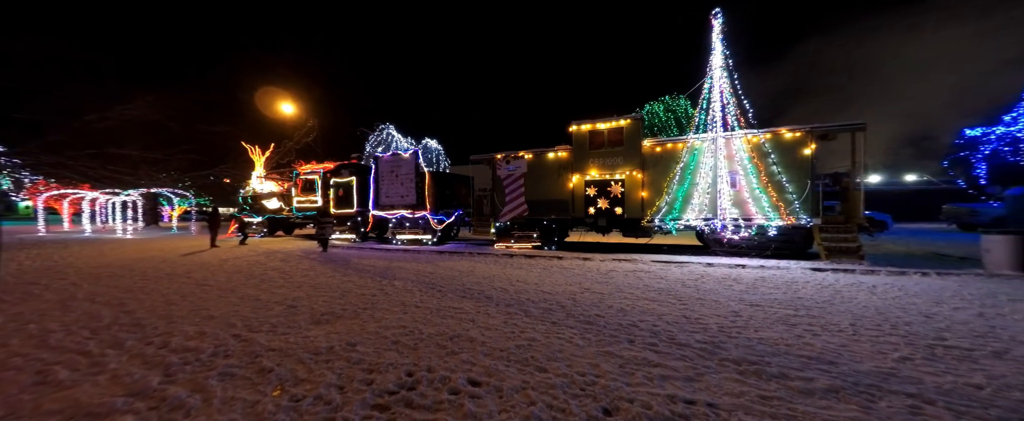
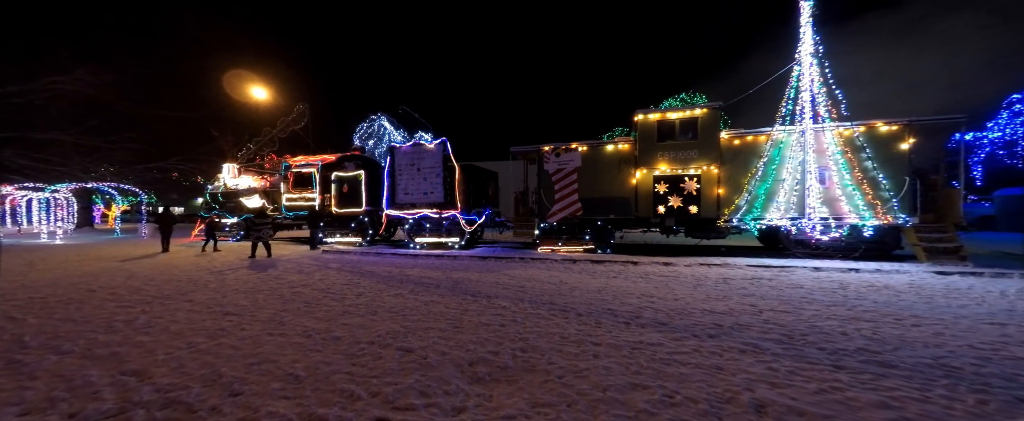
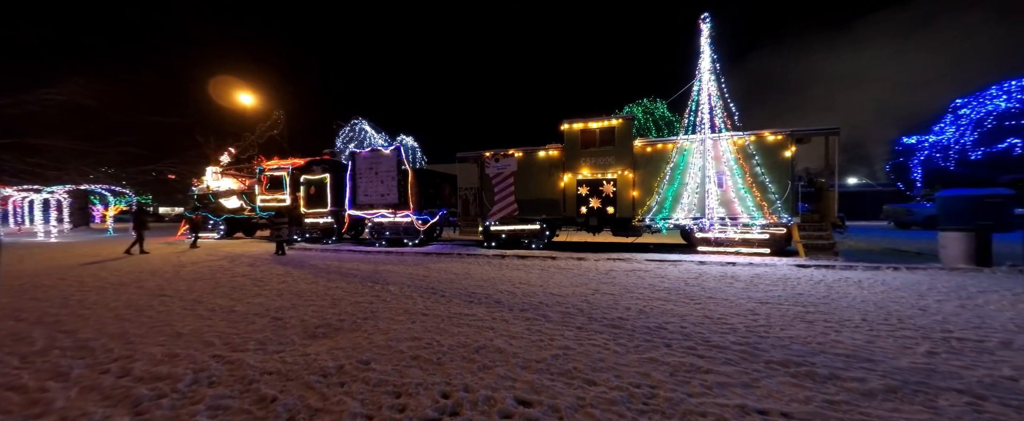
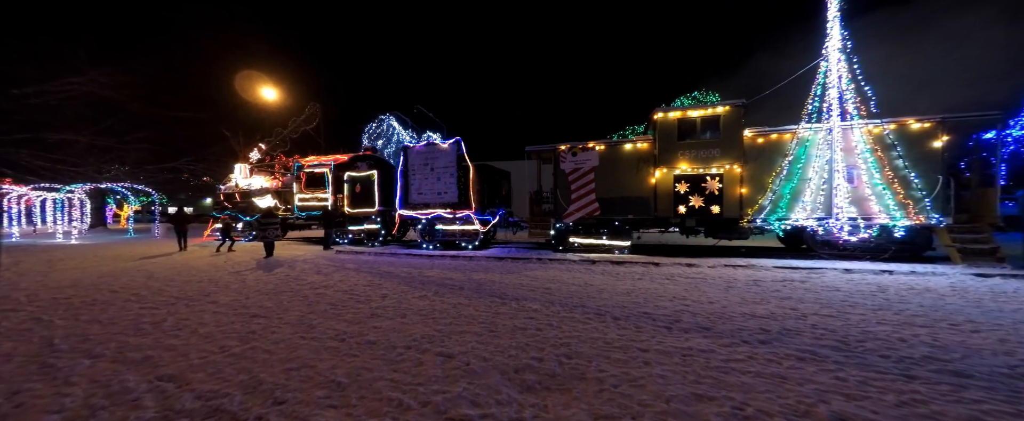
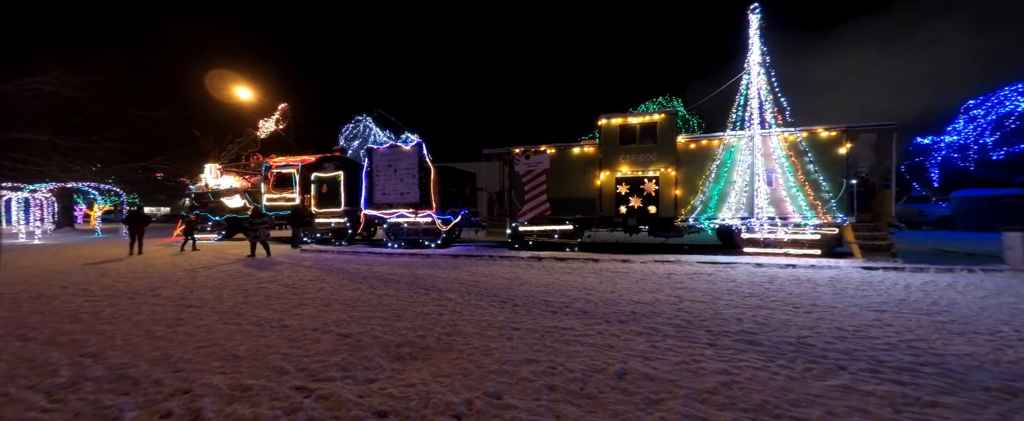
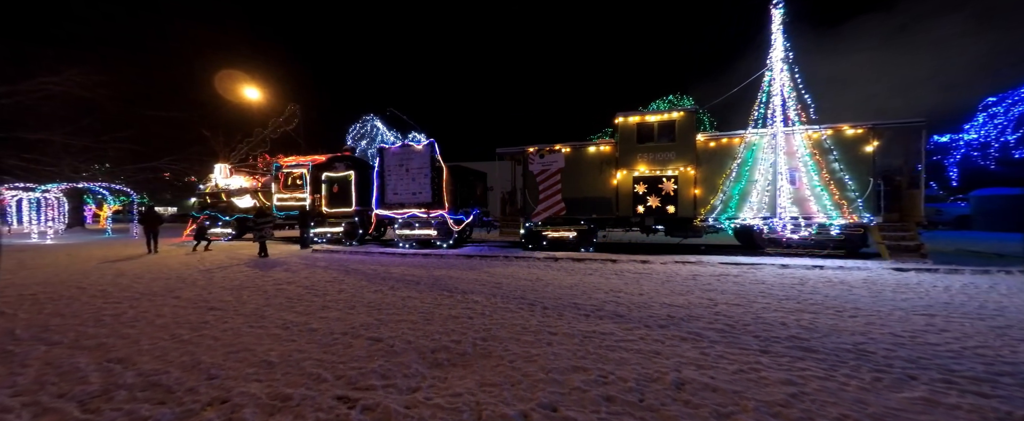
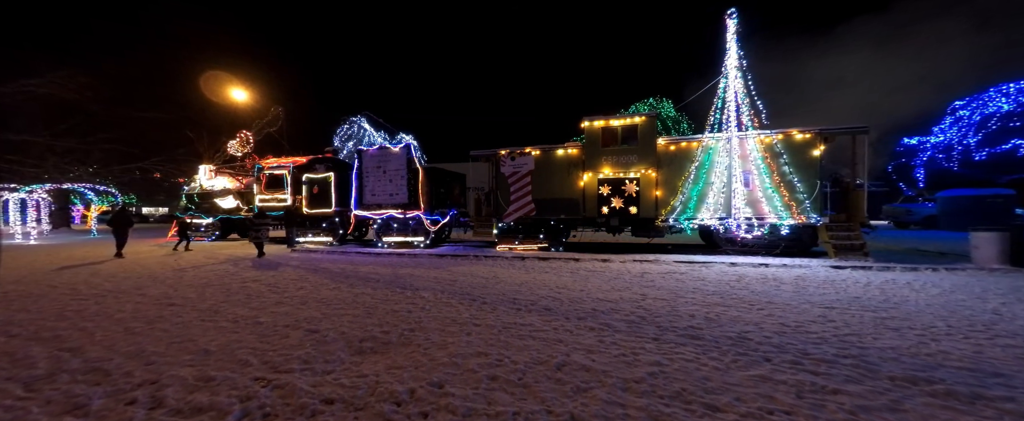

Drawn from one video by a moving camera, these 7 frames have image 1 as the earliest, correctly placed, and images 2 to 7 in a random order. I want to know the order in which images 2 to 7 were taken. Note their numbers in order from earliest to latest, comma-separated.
3, 7, 5, 6, 2, 4
